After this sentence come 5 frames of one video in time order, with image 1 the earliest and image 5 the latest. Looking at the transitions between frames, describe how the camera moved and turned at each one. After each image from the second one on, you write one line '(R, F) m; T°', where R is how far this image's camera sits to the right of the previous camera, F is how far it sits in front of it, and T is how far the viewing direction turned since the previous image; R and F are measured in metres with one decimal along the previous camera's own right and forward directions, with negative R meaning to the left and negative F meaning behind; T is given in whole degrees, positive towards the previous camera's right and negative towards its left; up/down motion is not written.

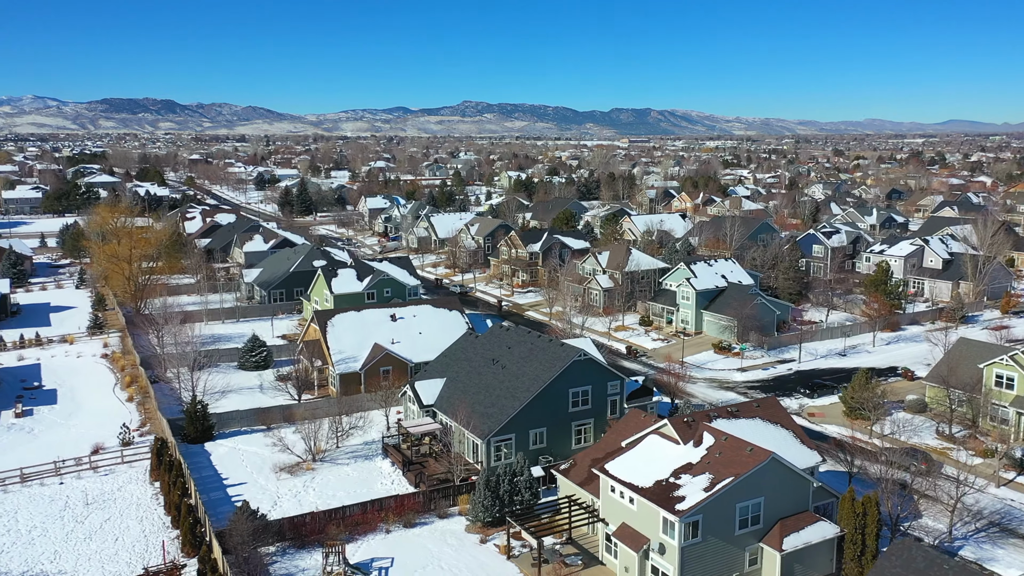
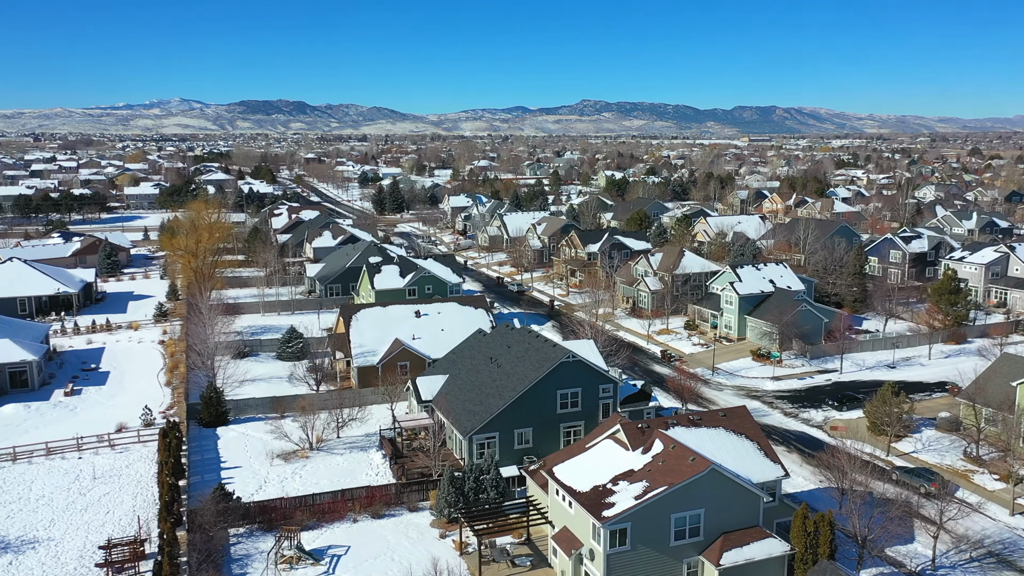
(+3.8, +0.2) m; -8°
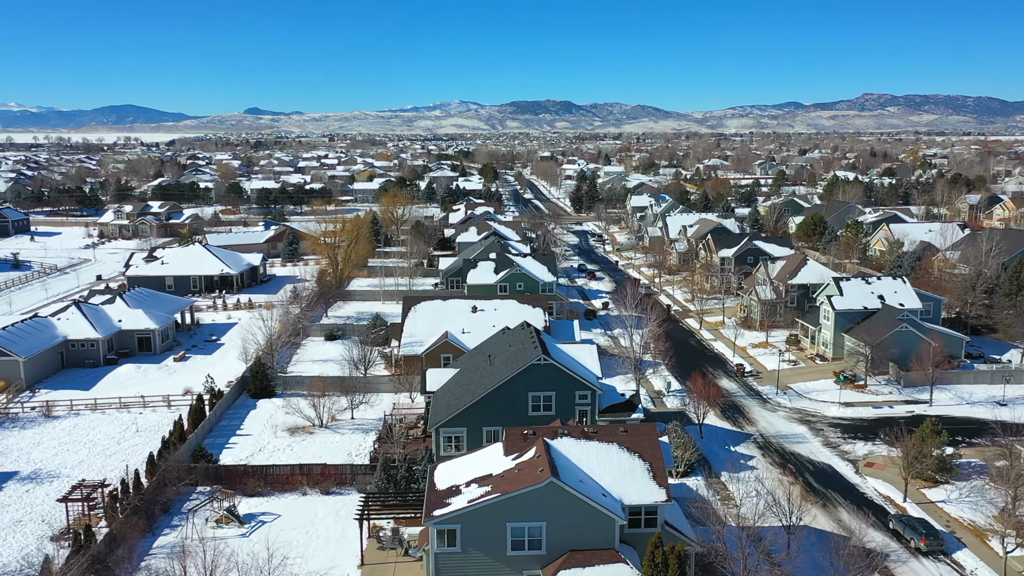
(+8.4, +1.1) m; -17°
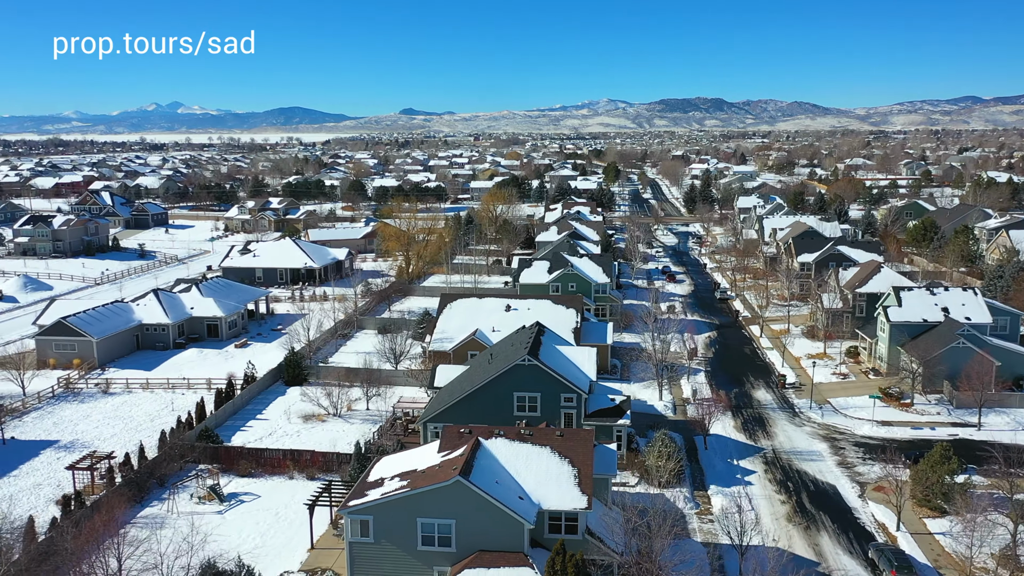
(+4.7, +0.3) m; -10°
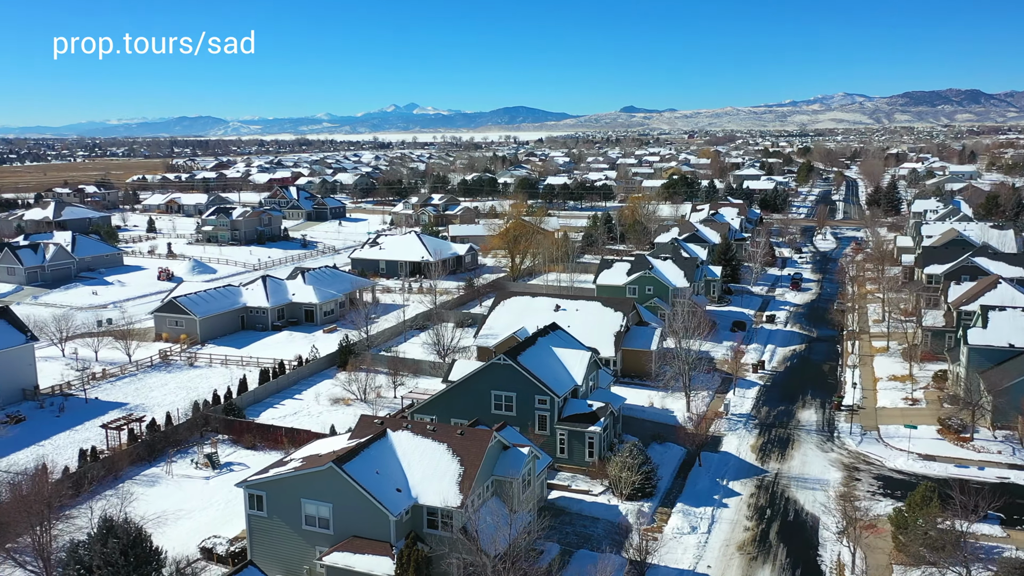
(+7.1, +0.7) m; -15°
